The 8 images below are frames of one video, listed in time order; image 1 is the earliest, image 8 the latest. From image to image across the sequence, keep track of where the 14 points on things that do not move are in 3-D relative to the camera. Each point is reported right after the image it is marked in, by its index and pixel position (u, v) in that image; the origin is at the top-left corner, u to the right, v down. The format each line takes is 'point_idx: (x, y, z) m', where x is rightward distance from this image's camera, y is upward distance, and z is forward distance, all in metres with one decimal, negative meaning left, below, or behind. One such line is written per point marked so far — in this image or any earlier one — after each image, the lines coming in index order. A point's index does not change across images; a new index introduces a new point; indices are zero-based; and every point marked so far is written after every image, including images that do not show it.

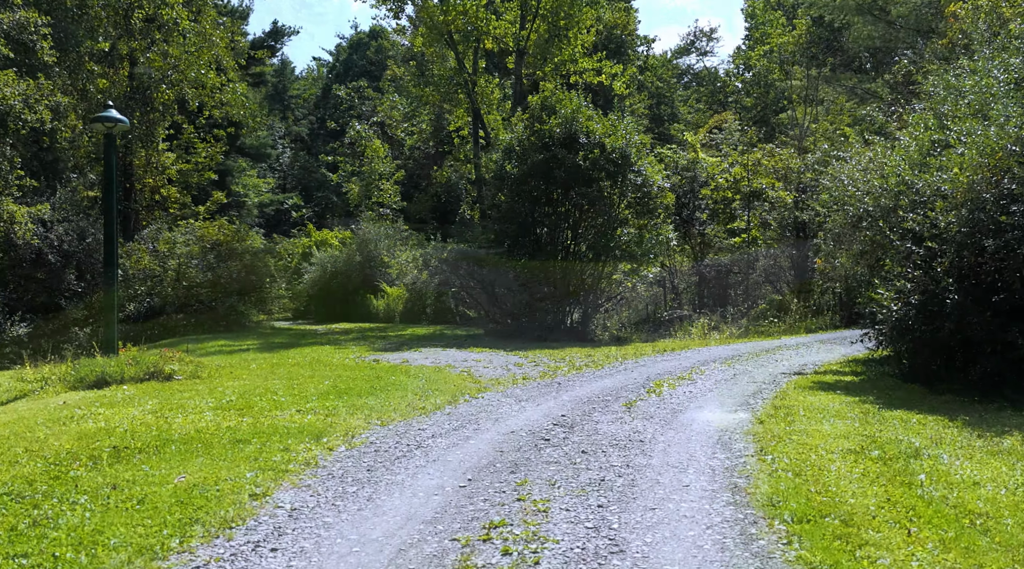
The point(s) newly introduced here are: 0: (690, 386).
0: (+3.1, -1.7, +19.1) m
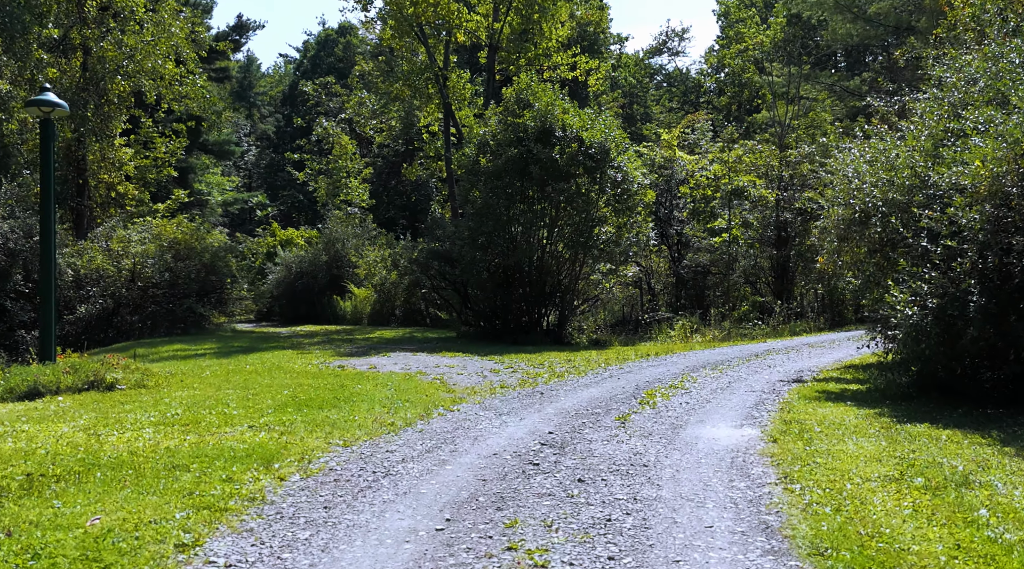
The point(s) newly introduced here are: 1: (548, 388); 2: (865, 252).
0: (+2.8, -1.7, +17.5) m
1: (+0.7, -1.8, +19.3) m
2: (+6.2, +0.6, +18.8) m
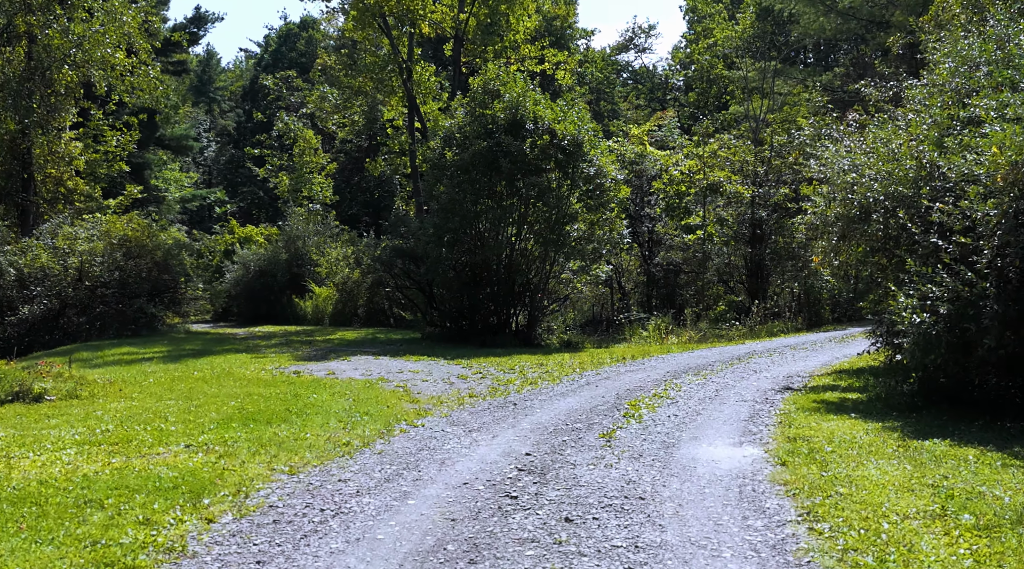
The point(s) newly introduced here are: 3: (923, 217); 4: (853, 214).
0: (+2.3, -1.7, +16.0) m
1: (+0.2, -1.8, +17.8) m
2: (+5.8, +0.6, +17.4) m
3: (+6.0, +1.0, +16.2) m
4: (+5.3, +1.1, +17.3) m
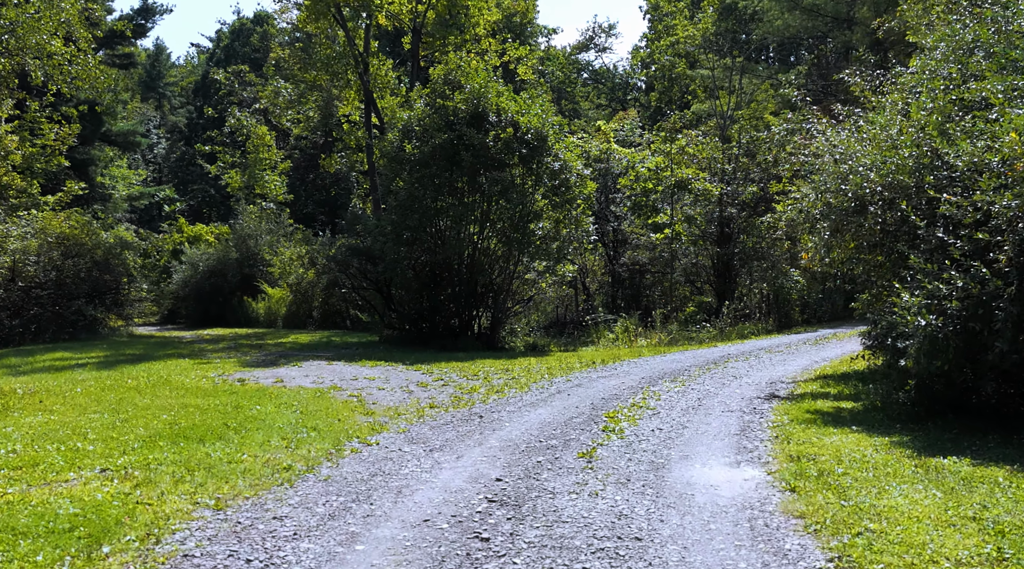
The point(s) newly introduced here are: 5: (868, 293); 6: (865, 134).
0: (+1.9, -1.7, +14.5) m
1: (-0.3, -1.8, +16.2) m
2: (+5.3, +0.6, +16.0) m
3: (+5.6, +1.0, +14.9) m
4: (+4.8, +1.1, +15.9) m
5: (+5.3, -0.1, +16.3) m
6: (+5.5, +2.3, +17.2) m
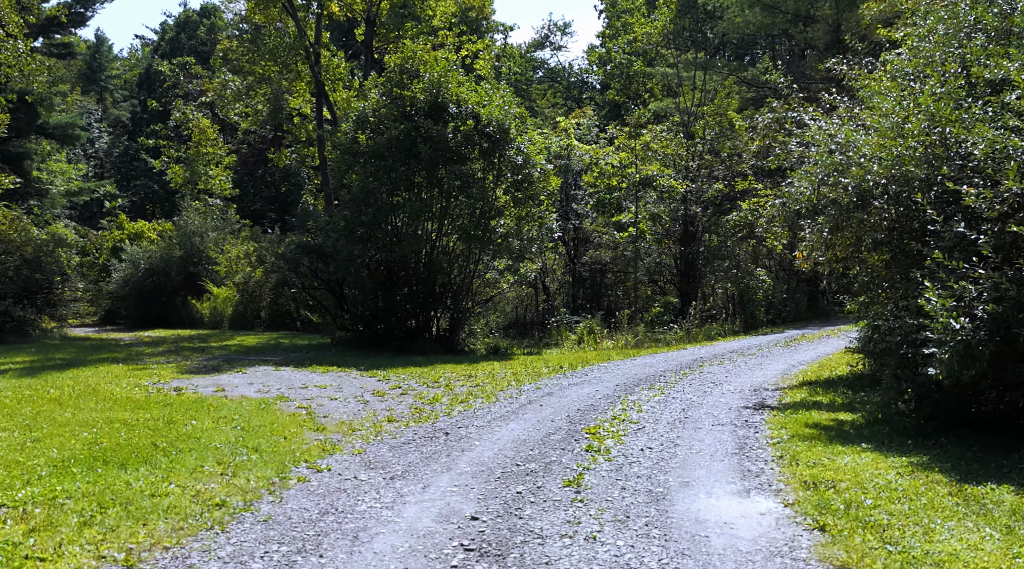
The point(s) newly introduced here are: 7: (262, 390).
0: (+1.5, -1.7, +13.1) m
1: (-0.7, -1.8, +14.6) m
2: (+4.8, +0.6, +14.7) m
3: (+5.2, +1.0, +13.5) m
4: (+4.4, +1.1, +14.5) m
5: (+4.9, -0.1, +15.0) m
6: (+5.1, +2.3, +15.9) m
7: (-4.3, -1.8, +18.9) m
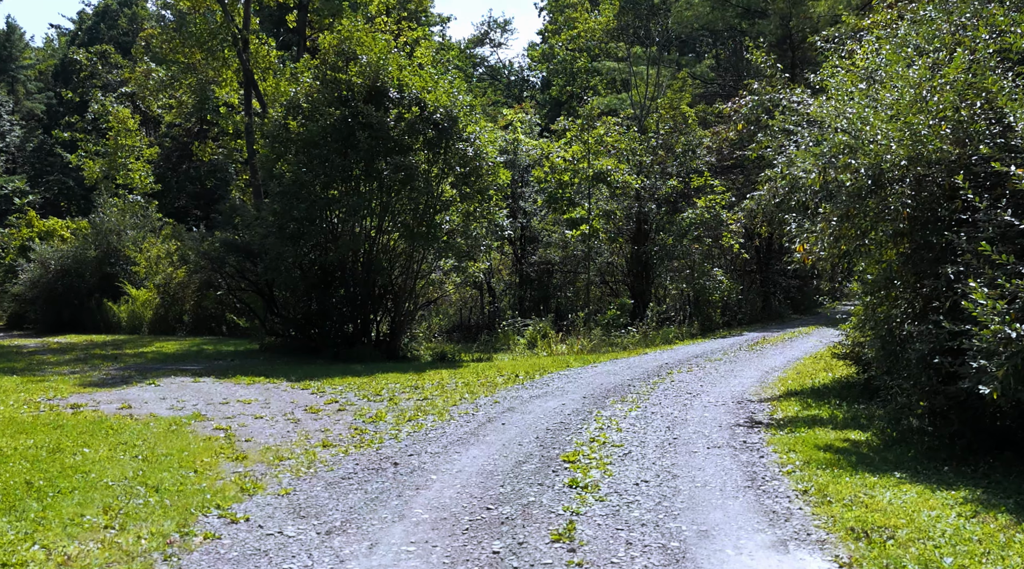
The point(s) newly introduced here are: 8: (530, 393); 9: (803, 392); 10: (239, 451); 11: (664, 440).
0: (+1.1, -1.7, +11.0) m
1: (-1.2, -1.8, +12.4) m
2: (+4.3, +0.6, +12.8) m
3: (+4.8, +1.0, +11.7) m
4: (+3.9, +1.1, +12.6) m
5: (+4.4, -0.1, +13.1) m
6: (+4.5, +2.3, +14.0) m
7: (-5.0, -1.8, +16.4) m
8: (+0.3, -1.7, +17.6) m
9: (+4.7, -1.7, +17.7) m
10: (-3.0, -1.8, +12.2) m
11: (+1.7, -1.7, +12.3) m
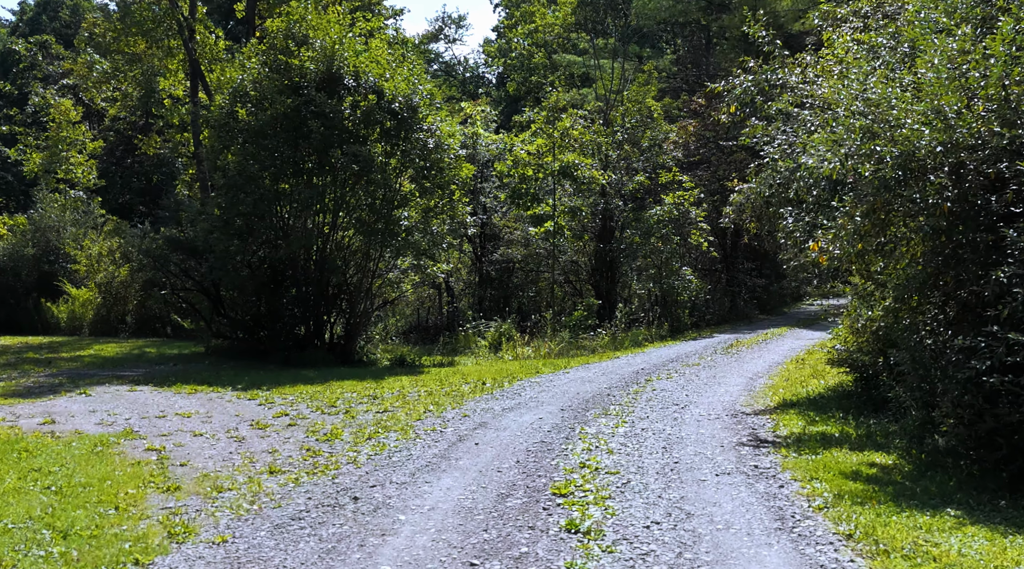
0: (+1.0, -1.7, +9.3) m
1: (-1.4, -1.8, +10.7) m
2: (+4.1, +0.6, +11.3) m
3: (+4.6, +1.0, +10.2) m
4: (+3.7, +1.1, +11.1) m
5: (+4.1, -0.1, +11.6) m
6: (+4.2, +2.3, +12.5) m
7: (-5.4, -1.8, +14.5) m
8: (-0.2, -1.7, +15.9) m
9: (+4.3, -1.7, +16.2) m
10: (-3.2, -1.8, +10.4) m
11: (+1.5, -1.7, +10.7) m
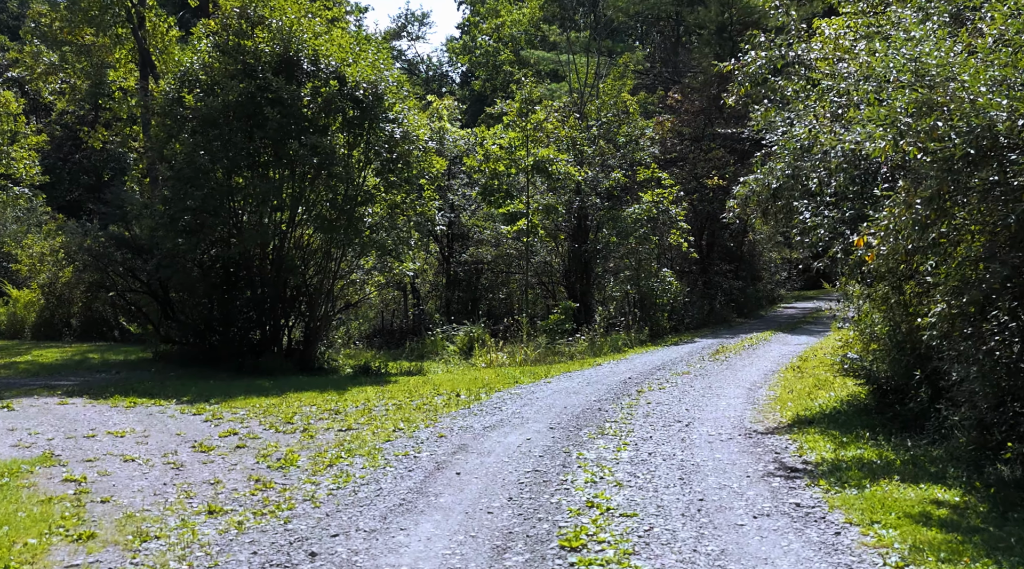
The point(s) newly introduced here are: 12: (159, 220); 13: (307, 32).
0: (+1.0, -1.7, +7.5) m
1: (-1.5, -1.8, +8.7) m
2: (+4.0, +0.6, +9.6) m
3: (+4.5, +1.0, +8.4) m
4: (+3.6, +1.1, +9.3) m
5: (+4.1, -0.2, +9.9) m
6: (+4.1, +2.3, +10.8) m
7: (-5.5, -1.8, +12.5) m
8: (-0.4, -1.7, +14.0) m
9: (+4.0, -1.7, +14.5) m
10: (-3.3, -1.8, +8.4) m
11: (+1.4, -1.7, +8.8) m
12: (-6.1, +1.2, +19.1) m
13: (-3.6, +4.7, +19.7) m
